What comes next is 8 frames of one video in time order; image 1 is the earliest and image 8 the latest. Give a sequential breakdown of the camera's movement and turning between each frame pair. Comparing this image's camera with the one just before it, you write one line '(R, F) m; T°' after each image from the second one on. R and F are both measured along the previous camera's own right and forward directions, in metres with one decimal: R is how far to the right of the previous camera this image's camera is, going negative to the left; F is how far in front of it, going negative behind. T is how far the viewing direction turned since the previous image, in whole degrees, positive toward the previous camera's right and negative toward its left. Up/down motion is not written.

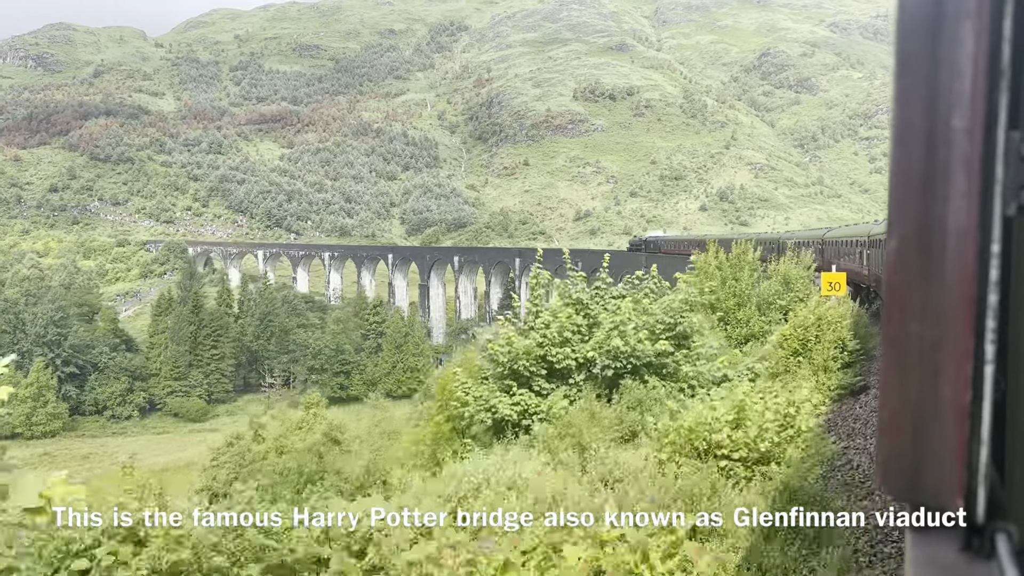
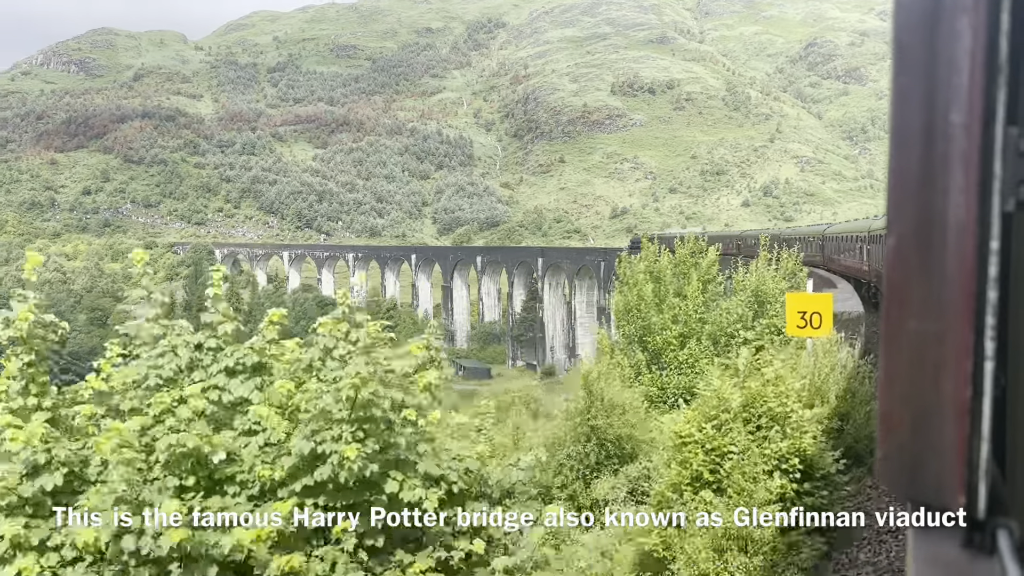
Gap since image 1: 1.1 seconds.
(+1.1, +2.1) m; -3°
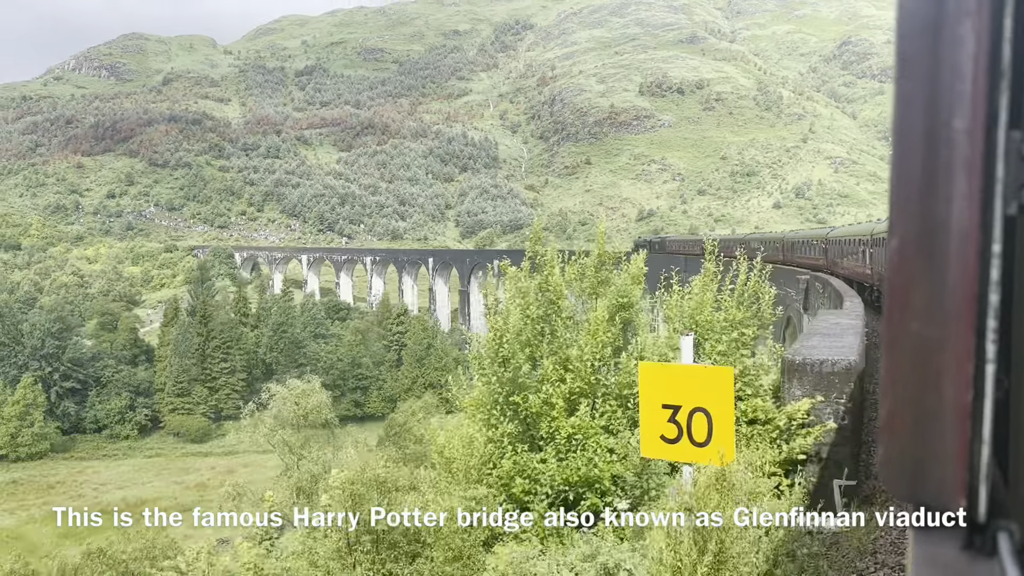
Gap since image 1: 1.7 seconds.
(+0.7, +1.4) m; -2°
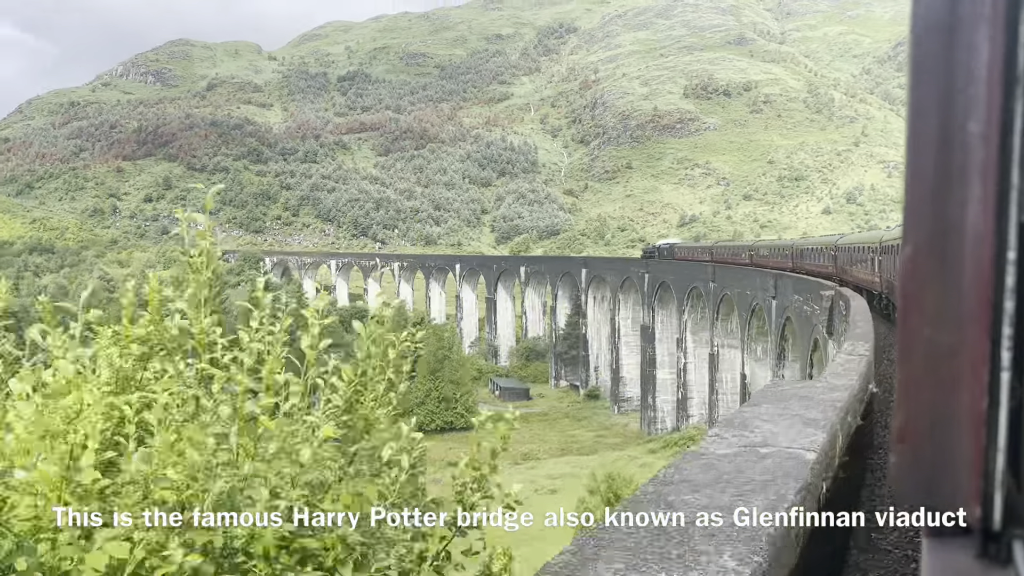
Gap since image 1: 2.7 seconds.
(+1.0, +2.0) m; -4°
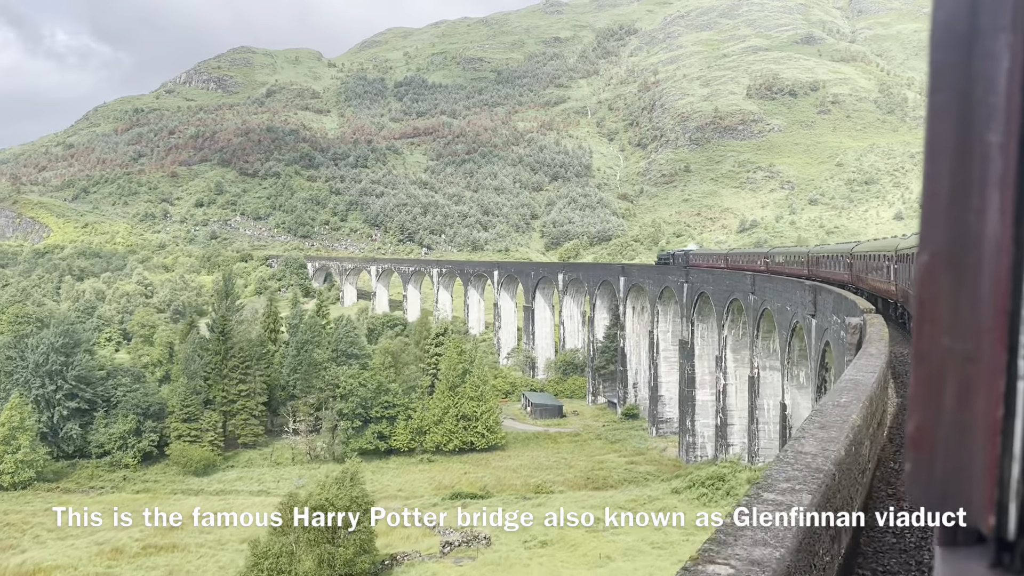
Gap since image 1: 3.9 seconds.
(+1.4, +2.3) m; -5°
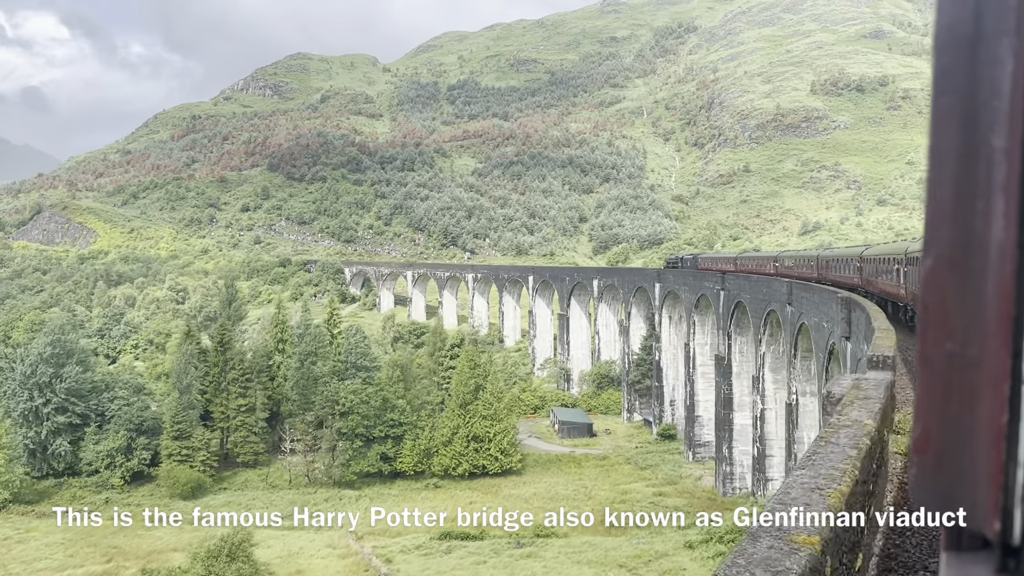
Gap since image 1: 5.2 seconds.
(+1.6, +2.5) m; -5°
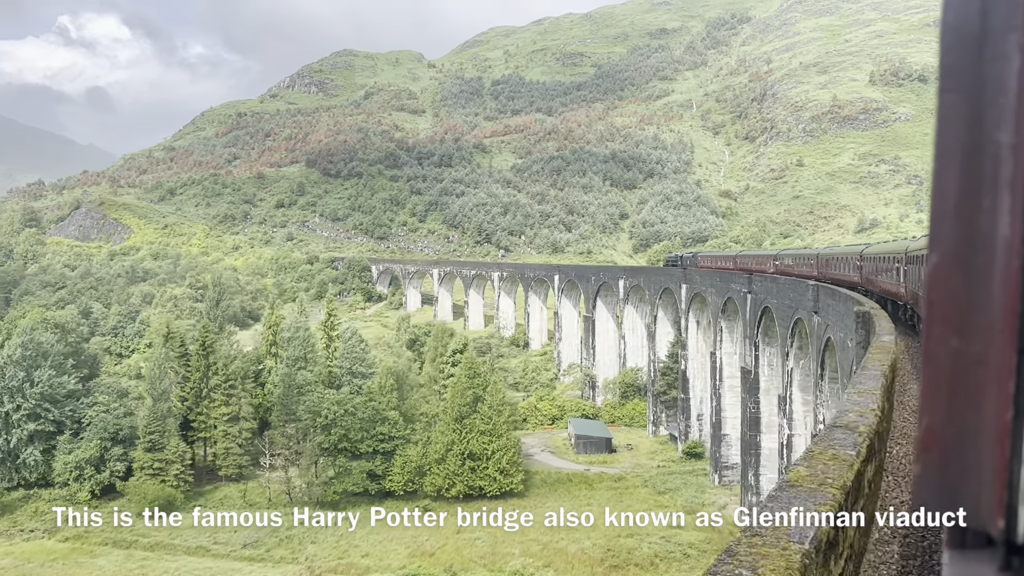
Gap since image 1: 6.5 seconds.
(+1.6, +2.5) m; -4°
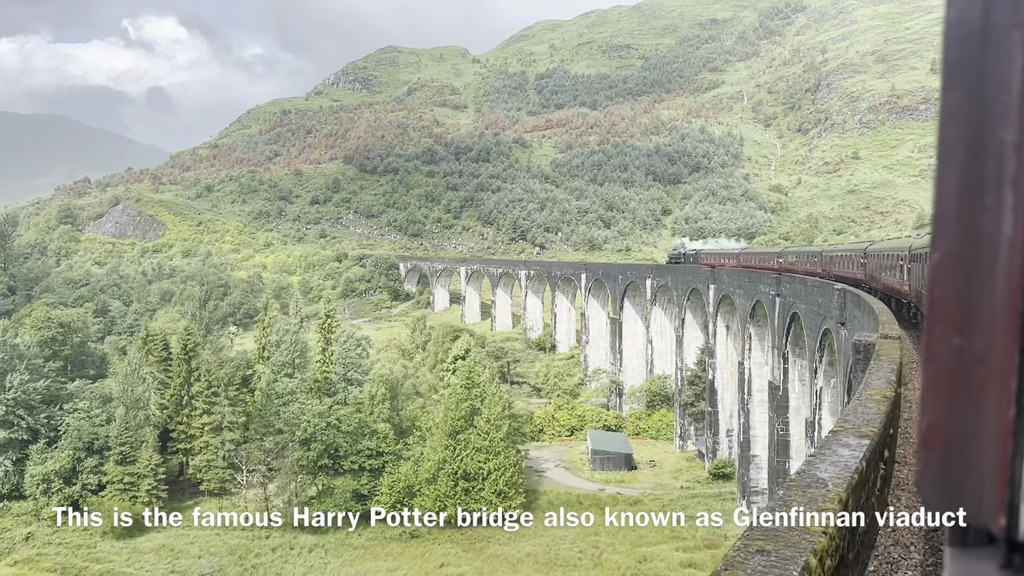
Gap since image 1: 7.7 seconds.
(+1.5, +2.3) m; -4°
